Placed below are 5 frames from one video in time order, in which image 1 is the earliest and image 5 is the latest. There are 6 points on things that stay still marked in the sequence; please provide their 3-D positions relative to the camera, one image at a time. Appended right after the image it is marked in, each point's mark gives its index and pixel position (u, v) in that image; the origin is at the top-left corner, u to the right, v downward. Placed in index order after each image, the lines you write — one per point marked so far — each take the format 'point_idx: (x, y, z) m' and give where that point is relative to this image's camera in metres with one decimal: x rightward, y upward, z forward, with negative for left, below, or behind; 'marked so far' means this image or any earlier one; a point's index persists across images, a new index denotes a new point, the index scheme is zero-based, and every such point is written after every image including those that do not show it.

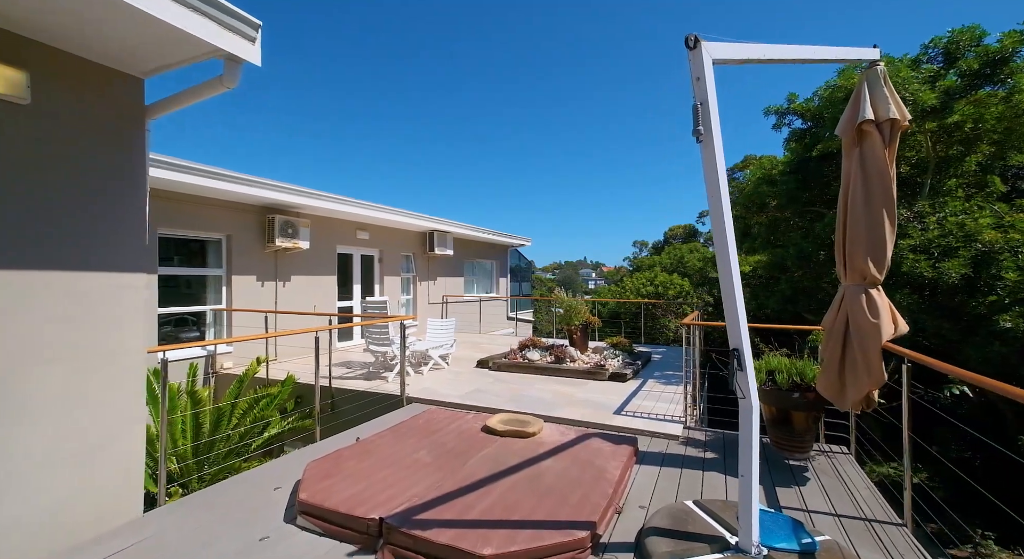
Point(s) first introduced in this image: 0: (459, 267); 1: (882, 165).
0: (-1.4, +0.3, +12.7) m
1: (+2.0, +0.6, +2.7) m
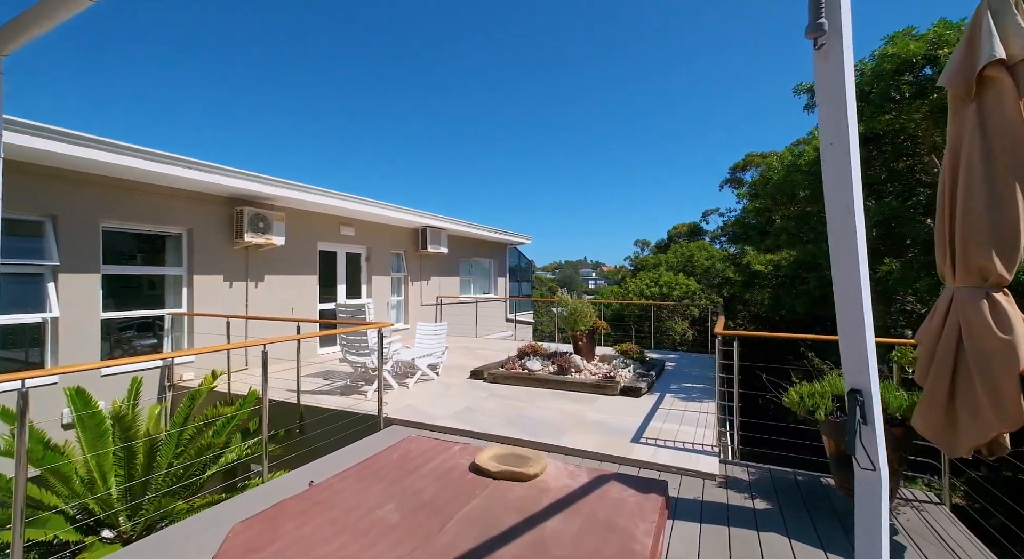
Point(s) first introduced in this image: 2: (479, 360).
0: (-1.4, +0.3, +11.9) m
1: (+2.0, +0.6, +2.0) m
2: (-0.5, -1.3, +7.8) m
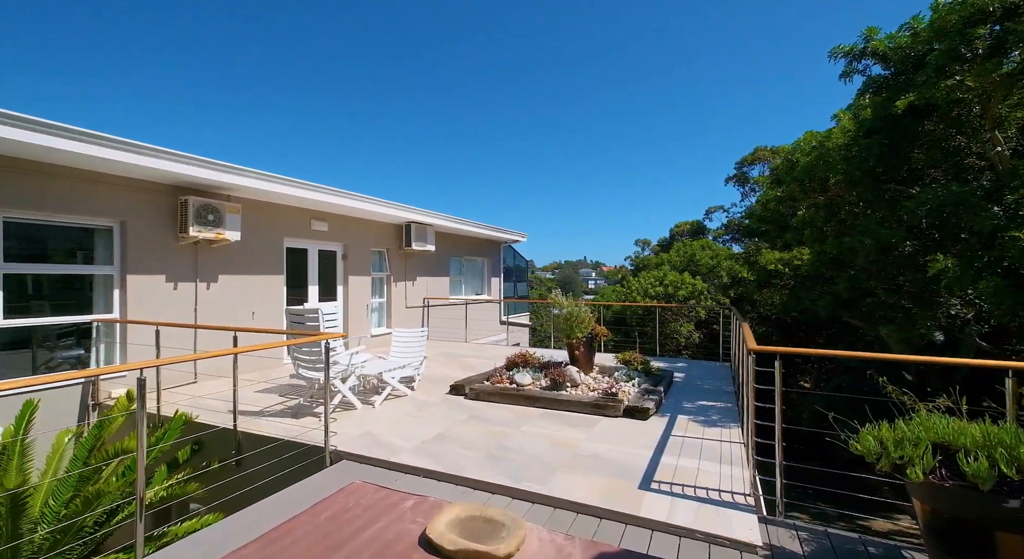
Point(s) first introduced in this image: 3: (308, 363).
0: (-1.6, +0.3, +11.1) m
1: (+1.9, +0.6, +1.1) m
2: (-0.7, -1.3, +7.0) m
3: (-1.9, -0.8, +4.5) m
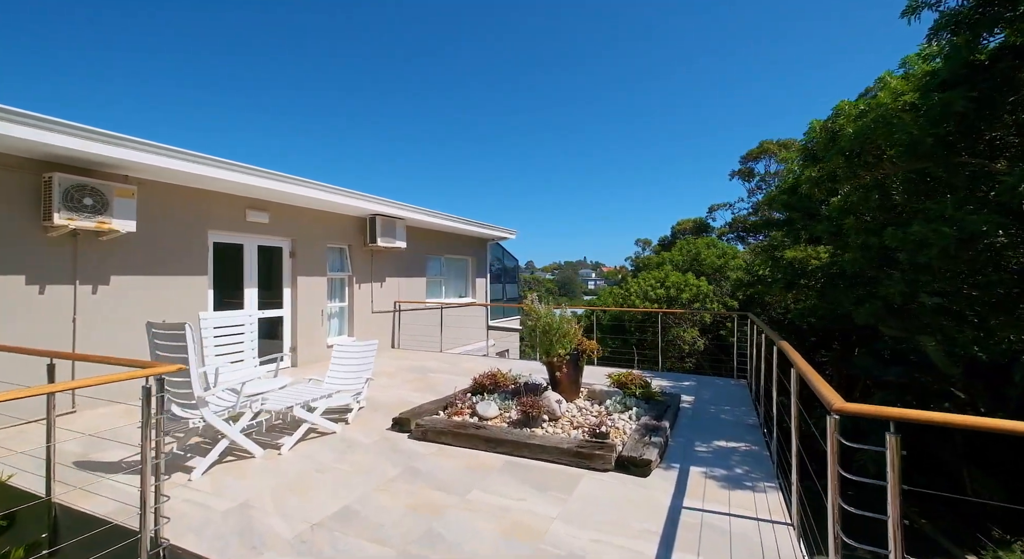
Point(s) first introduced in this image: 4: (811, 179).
0: (-1.9, +0.3, +9.9) m
1: (+1.5, +0.6, -0.1) m
2: (-1.0, -1.3, +5.7) m
3: (-2.2, -0.8, +3.3) m
4: (+3.5, +1.2, +5.8) m
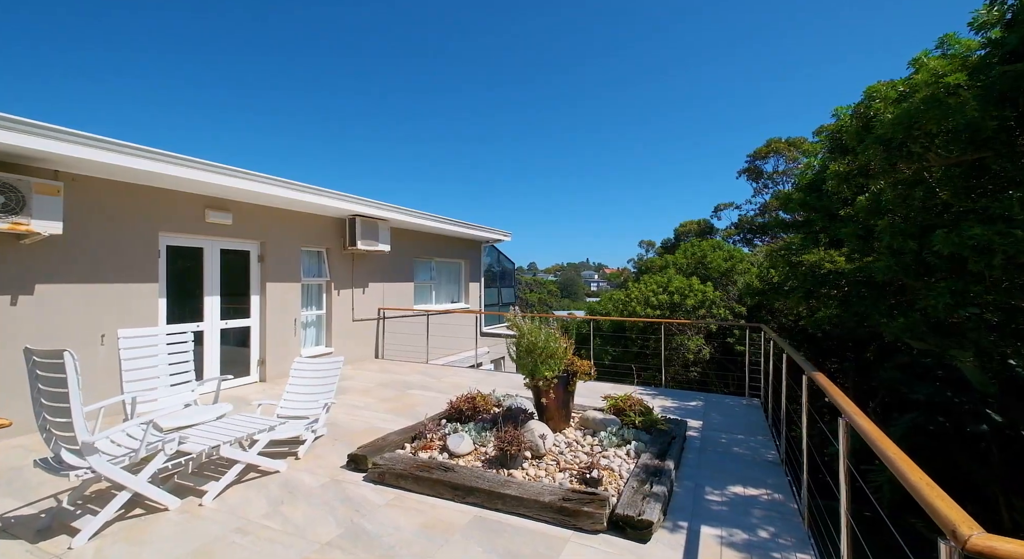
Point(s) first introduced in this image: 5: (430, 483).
0: (-2.0, +0.2, +9.3) m
1: (+1.3, +0.6, -0.8) m
2: (-1.2, -1.4, +5.1) m
3: (-2.4, -0.9, +2.6) m
4: (+3.3, +1.1, +5.2) m
5: (-0.5, -1.3, +3.1) m
